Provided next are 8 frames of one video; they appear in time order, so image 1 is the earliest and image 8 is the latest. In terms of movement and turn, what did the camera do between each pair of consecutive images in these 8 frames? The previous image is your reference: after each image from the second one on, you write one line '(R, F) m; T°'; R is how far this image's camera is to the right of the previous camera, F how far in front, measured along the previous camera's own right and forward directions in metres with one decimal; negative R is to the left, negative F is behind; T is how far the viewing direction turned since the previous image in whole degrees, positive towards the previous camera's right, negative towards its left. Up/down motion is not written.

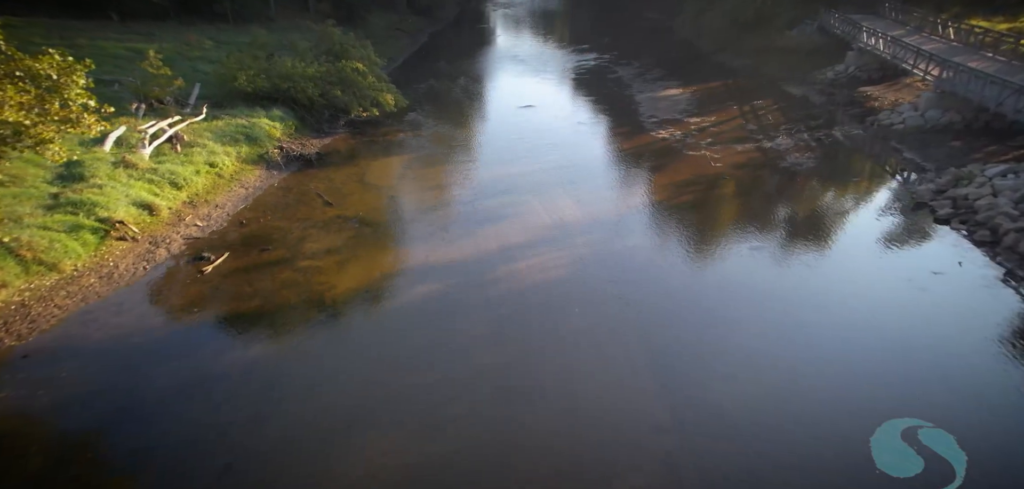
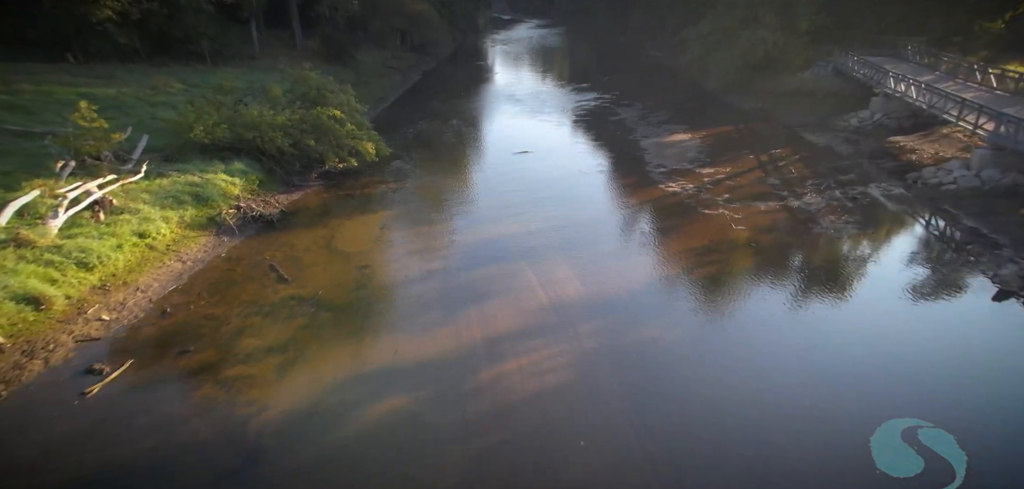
(+0.2, +2.0) m; 0°
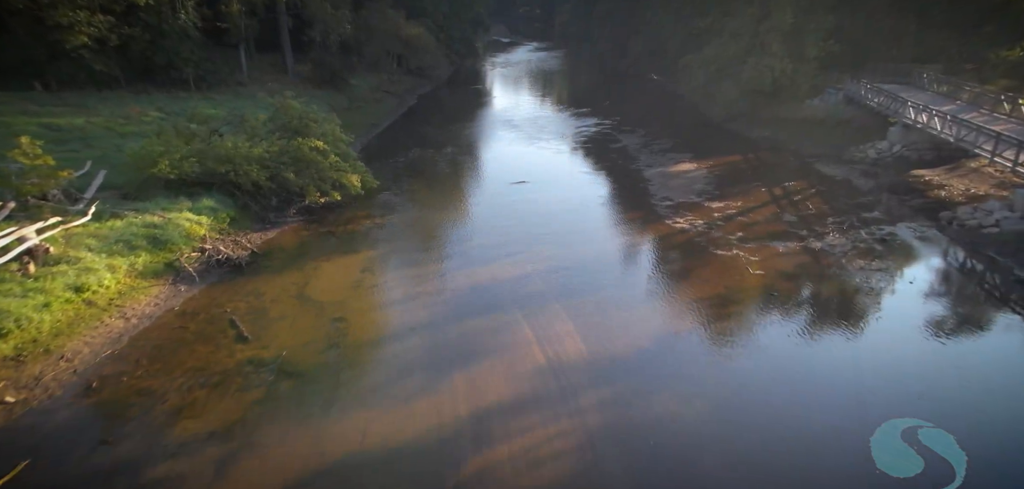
(+0.1, +1.3) m; 0°
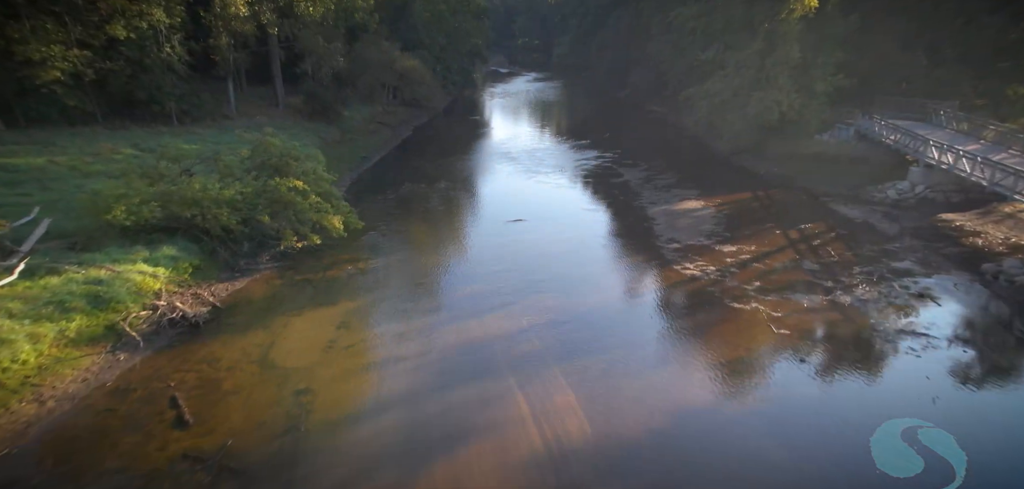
(+0.1, +1.4) m; 0°
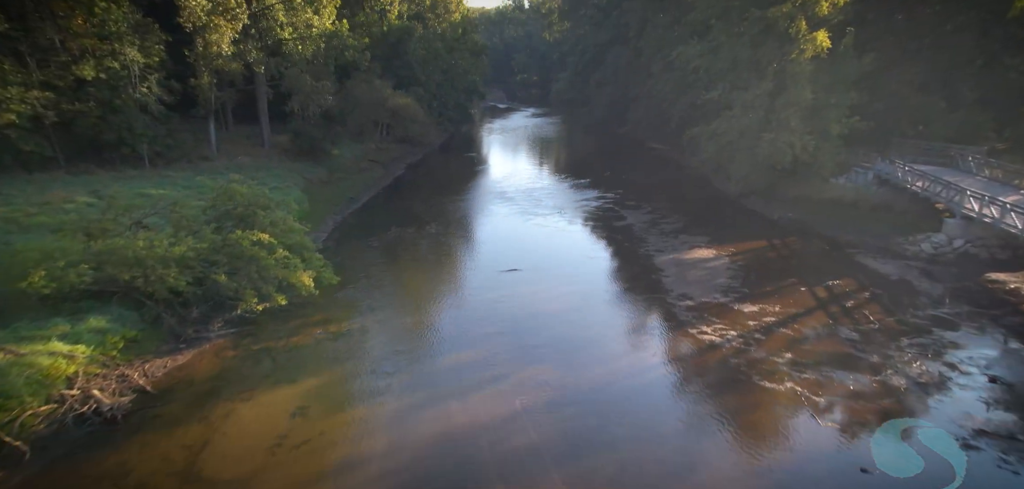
(+0.1, +1.9) m; 0°
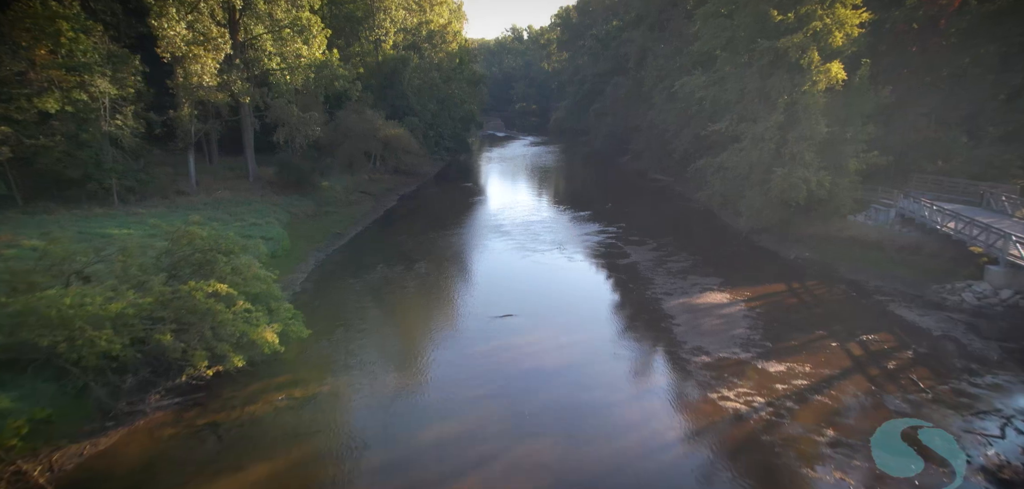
(+0.1, +1.8) m; 0°
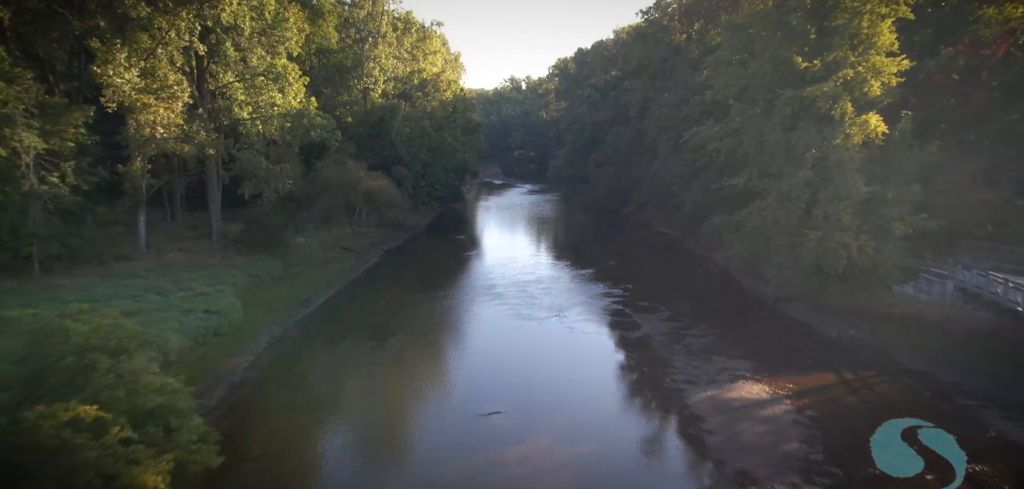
(+0.1, +3.5) m; 0°
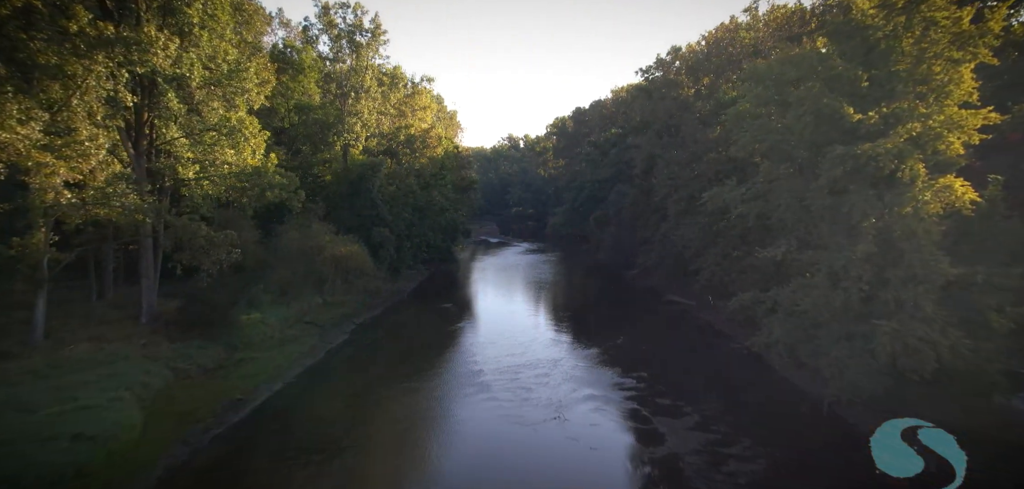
(+0.2, +4.9) m; 0°
